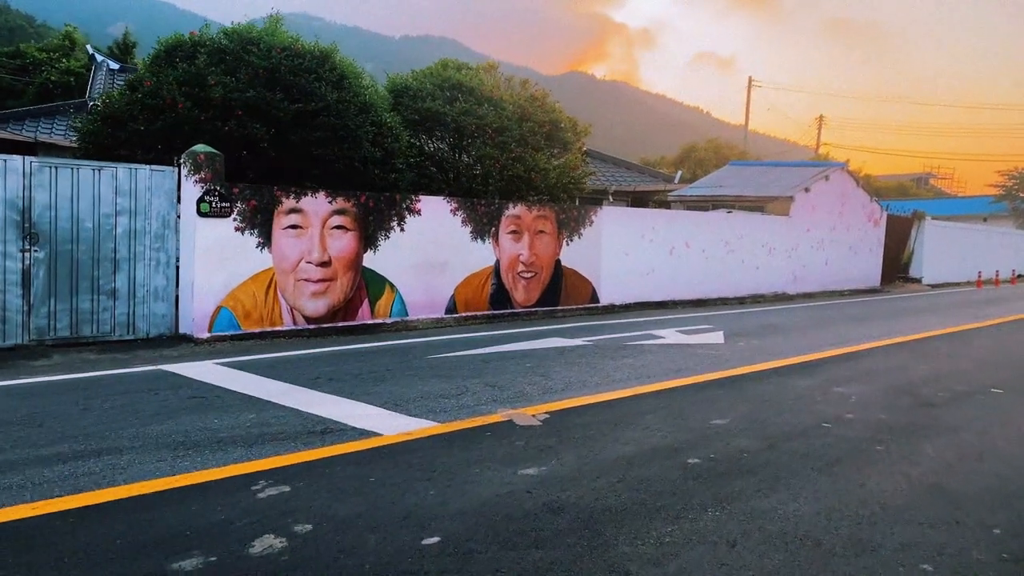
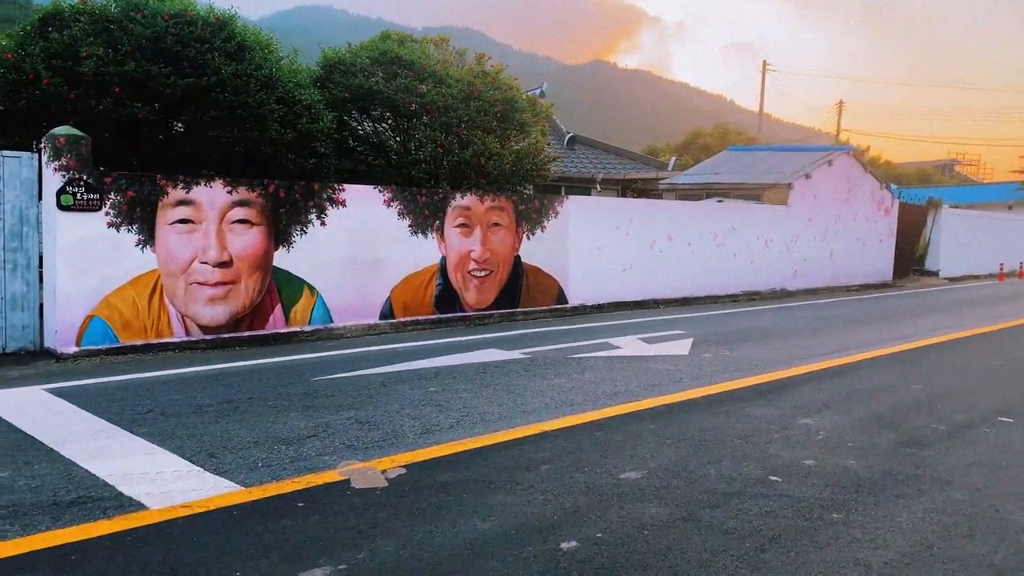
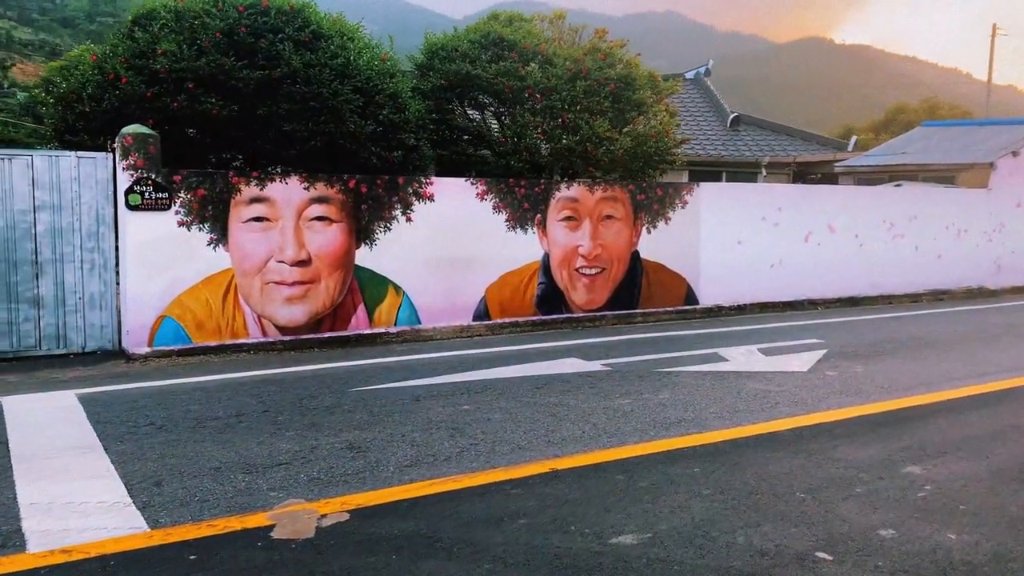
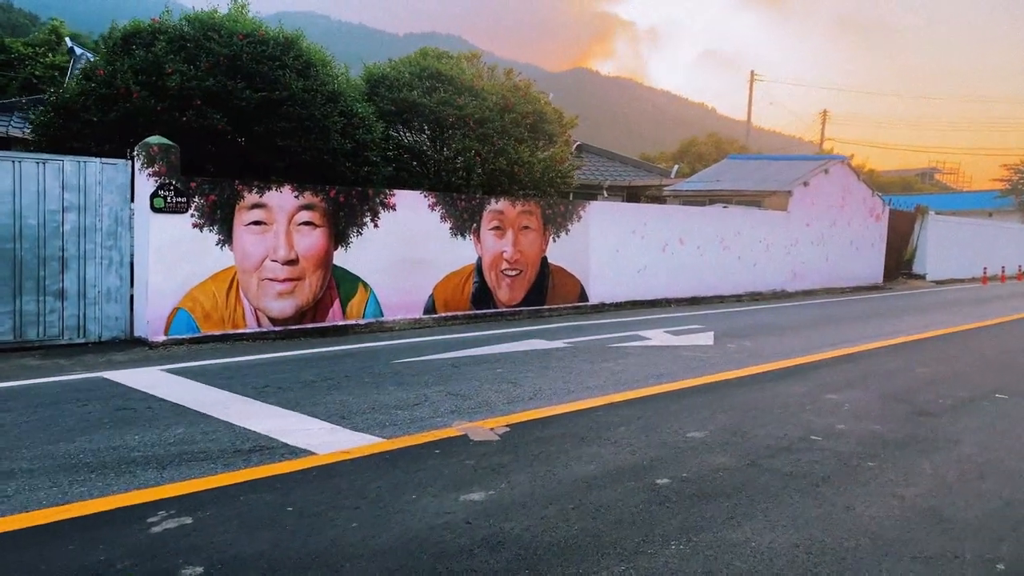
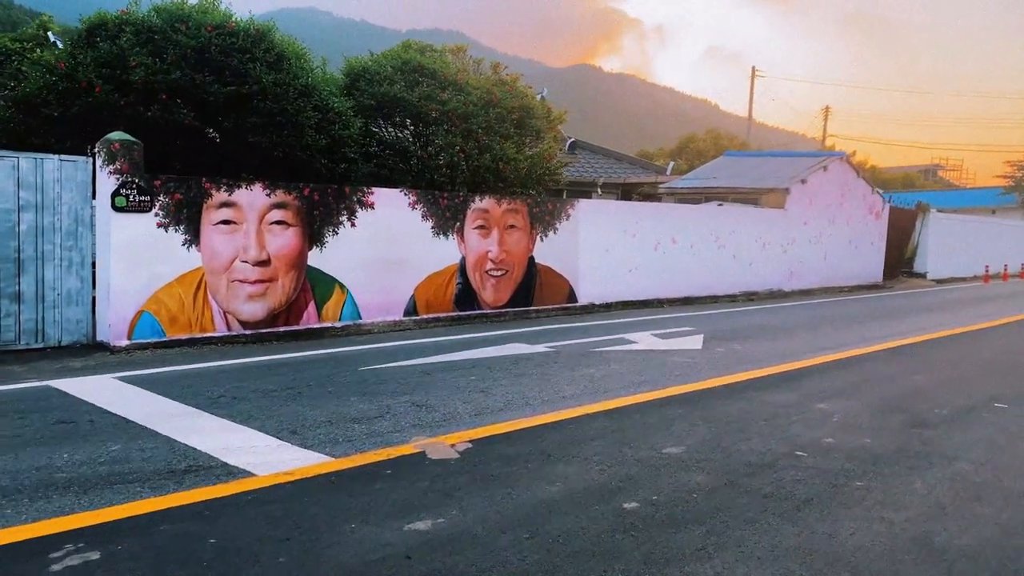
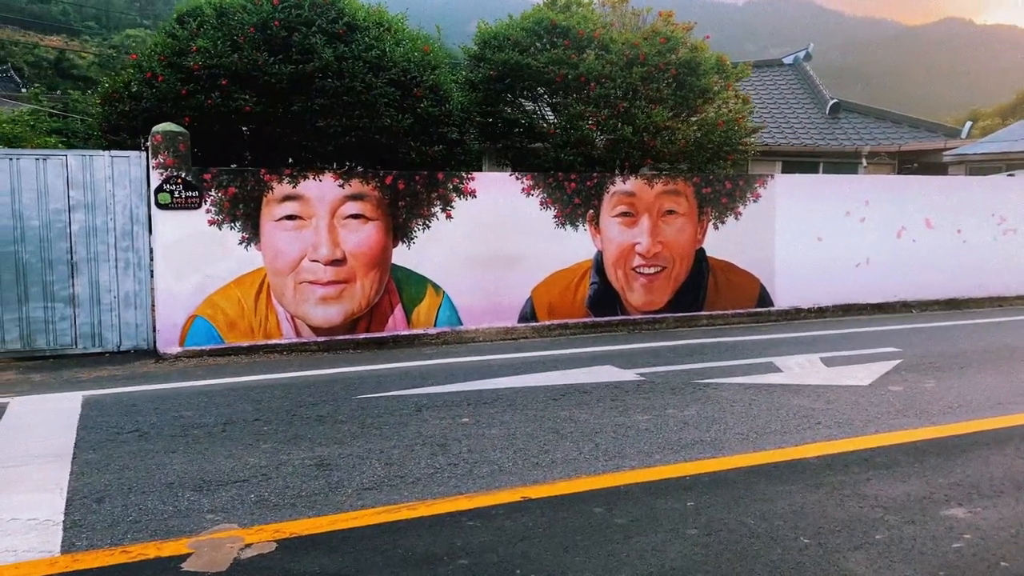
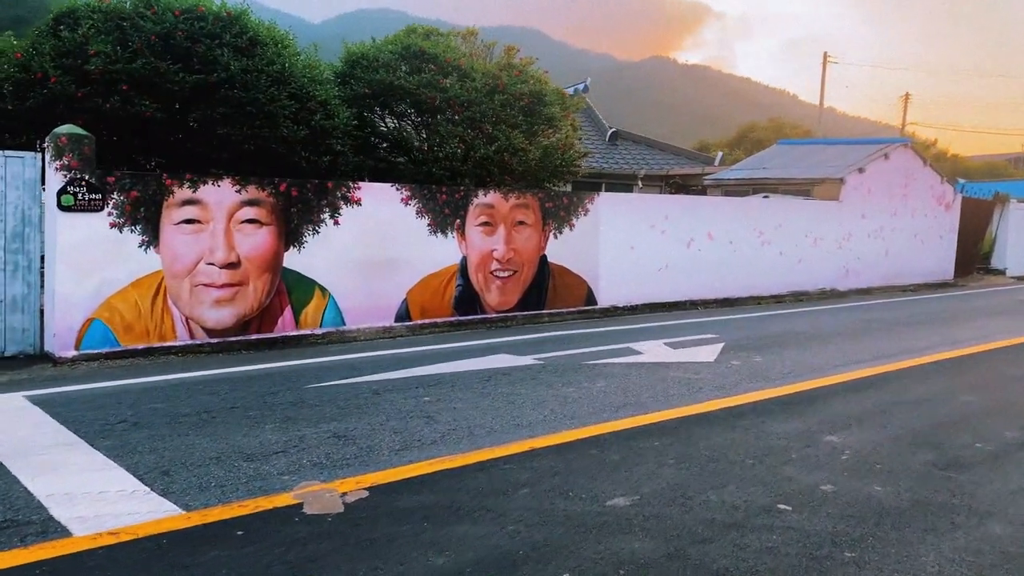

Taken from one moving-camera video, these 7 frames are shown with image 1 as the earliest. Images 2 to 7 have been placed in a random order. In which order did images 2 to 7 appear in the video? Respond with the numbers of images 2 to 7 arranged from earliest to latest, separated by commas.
4, 5, 2, 7, 3, 6
